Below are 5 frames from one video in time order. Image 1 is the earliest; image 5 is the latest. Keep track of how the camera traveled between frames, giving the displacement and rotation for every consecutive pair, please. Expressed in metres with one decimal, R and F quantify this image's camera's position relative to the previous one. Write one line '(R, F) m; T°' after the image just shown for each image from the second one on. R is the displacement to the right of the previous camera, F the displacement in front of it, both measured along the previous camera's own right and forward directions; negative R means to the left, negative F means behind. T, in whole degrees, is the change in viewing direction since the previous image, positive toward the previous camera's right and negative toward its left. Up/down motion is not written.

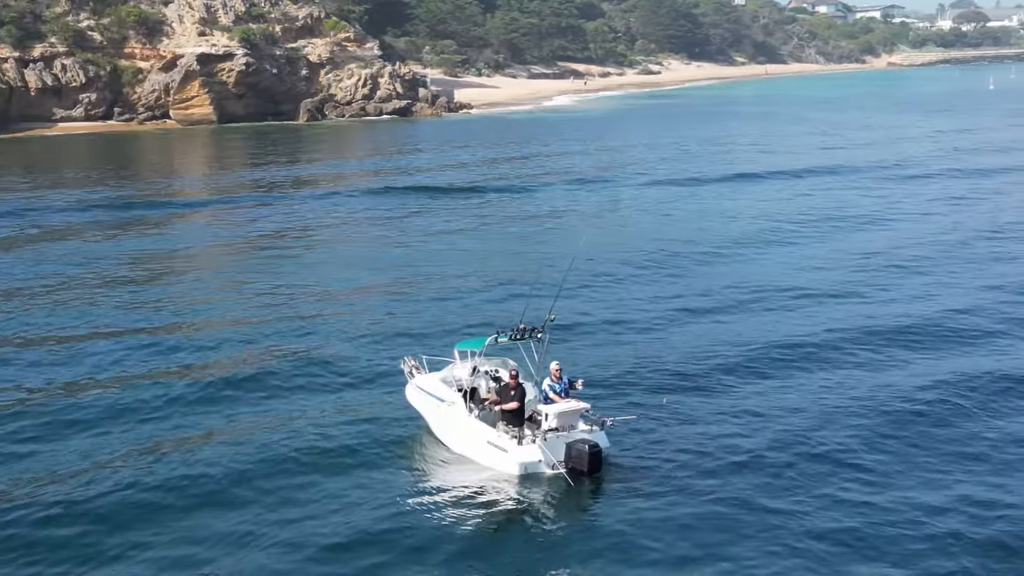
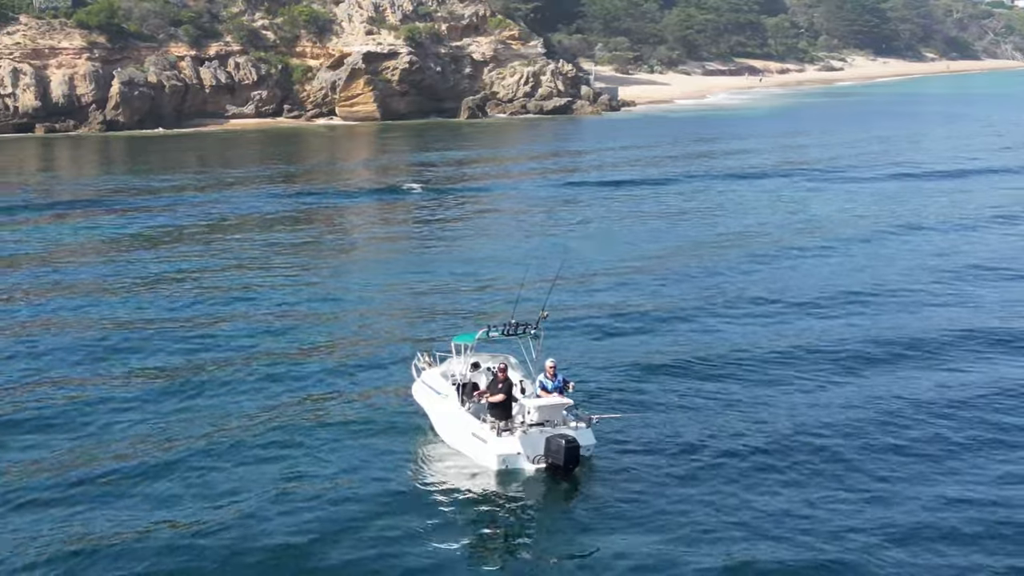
(+2.6, 0.0) m; -8°
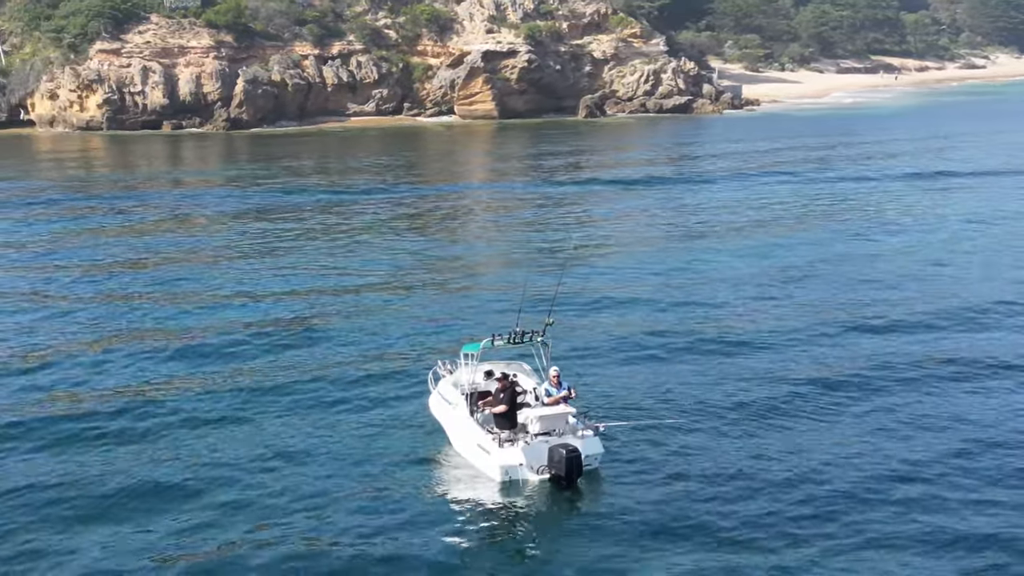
(+1.8, +0.3) m; -6°
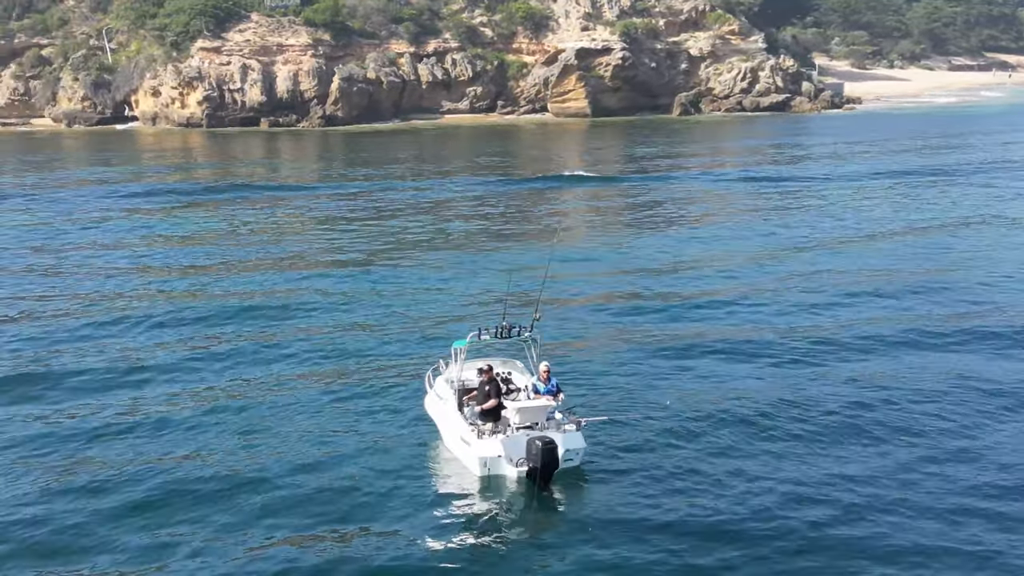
(+1.6, +0.2) m; -5°
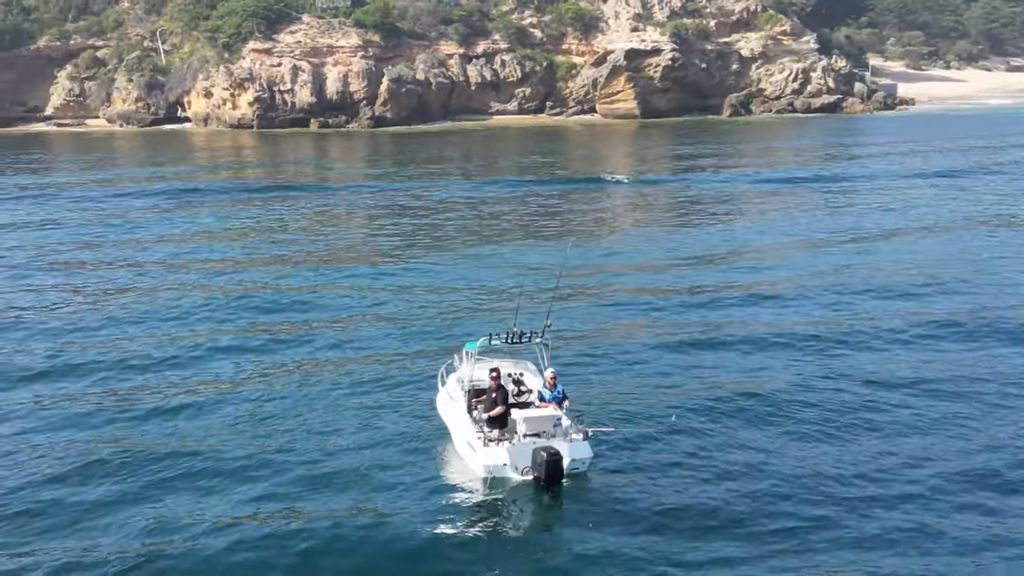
(+0.6, +0.1) m; -2°
